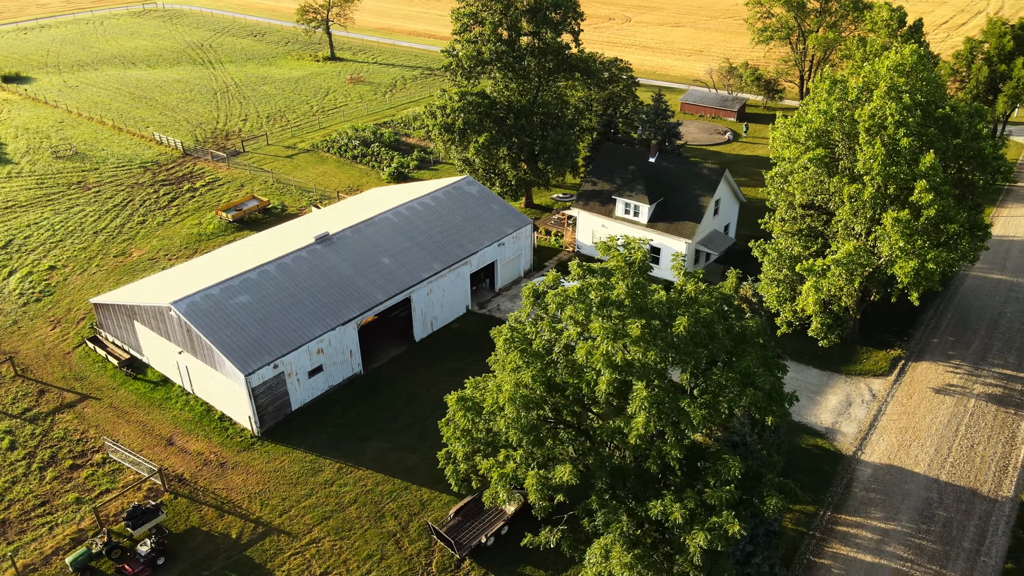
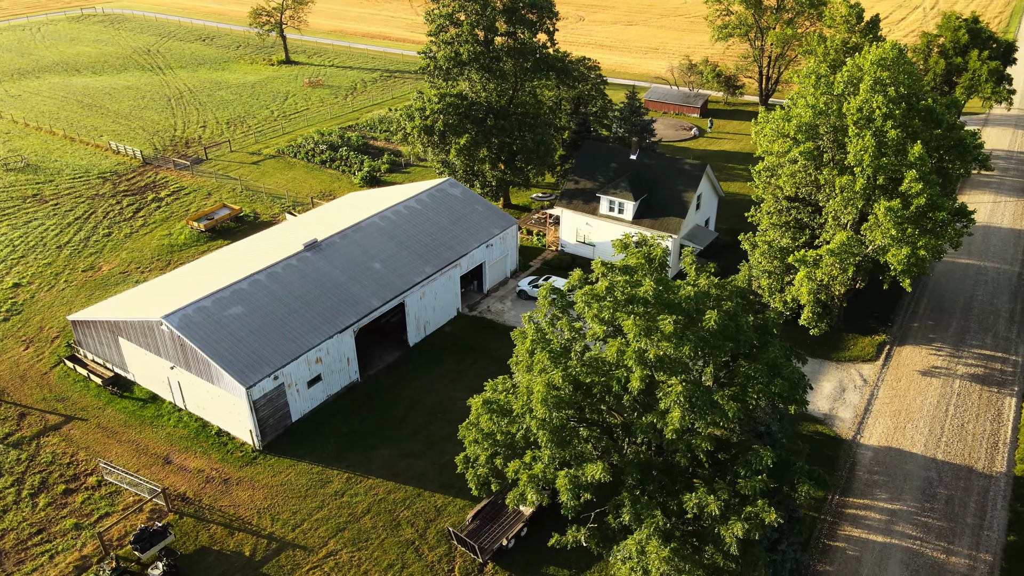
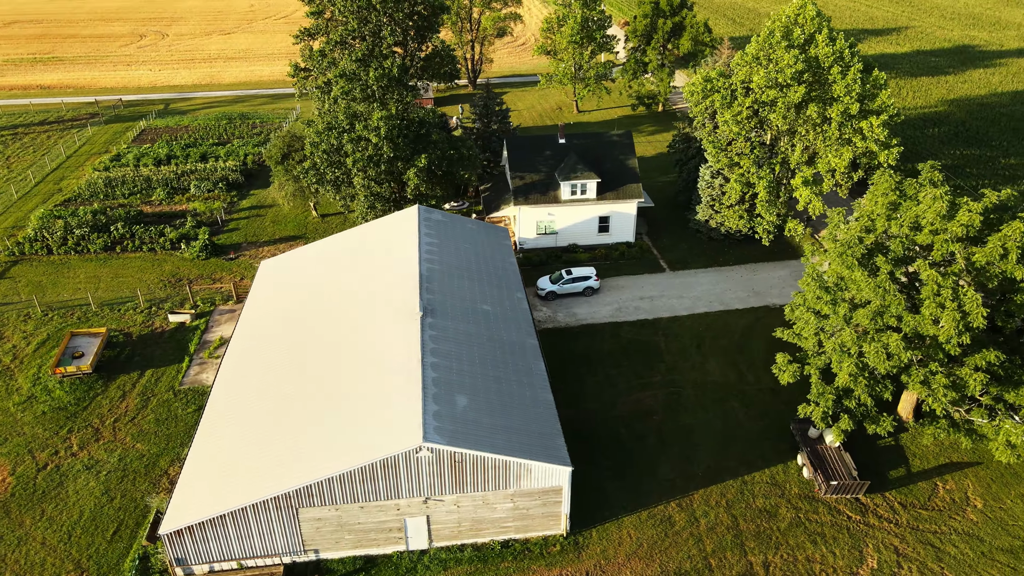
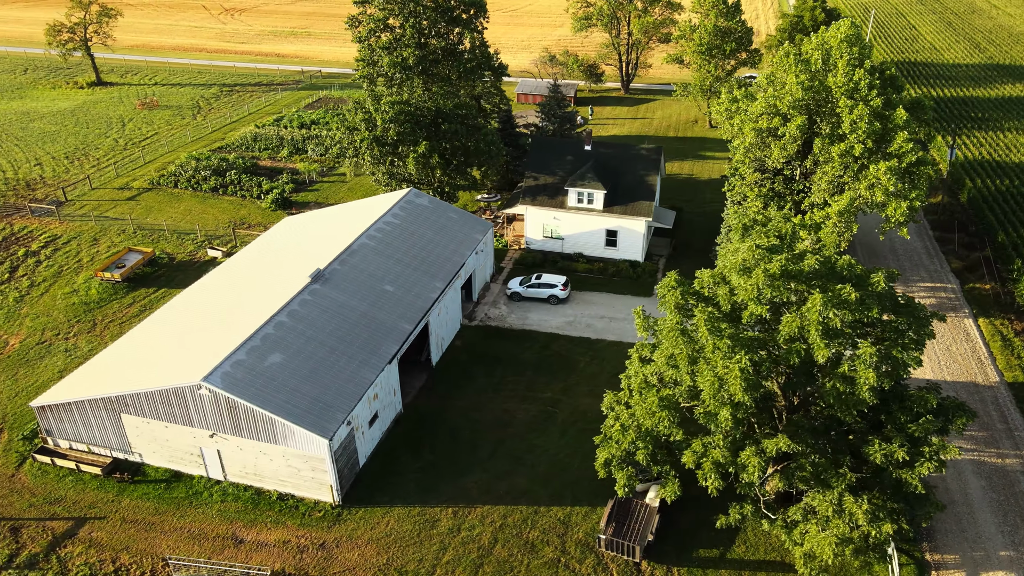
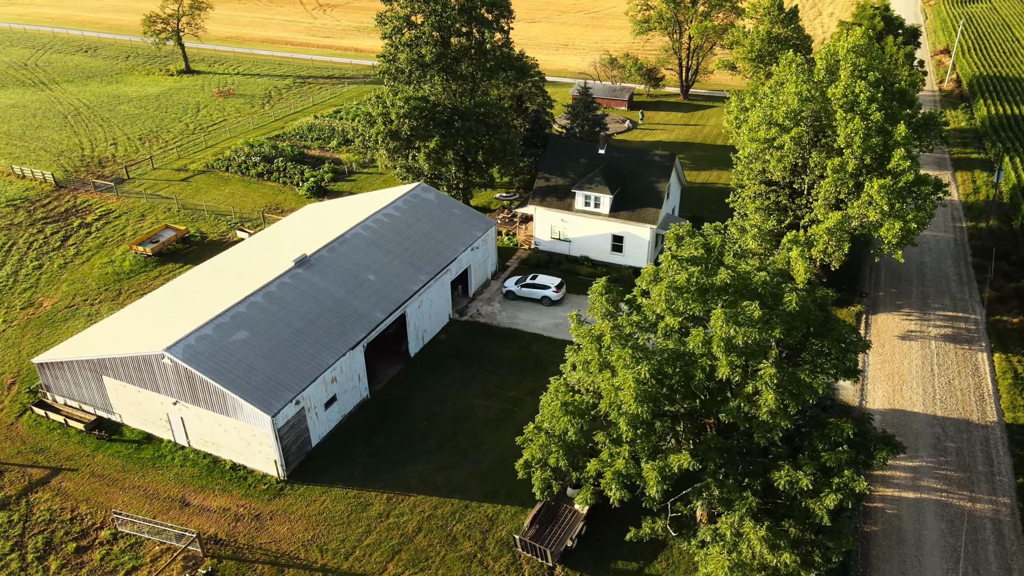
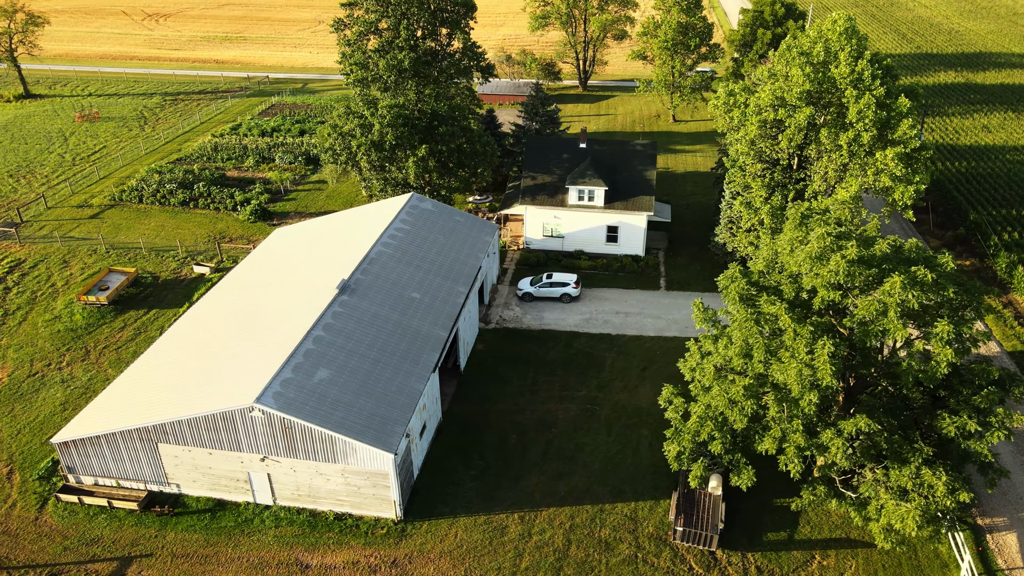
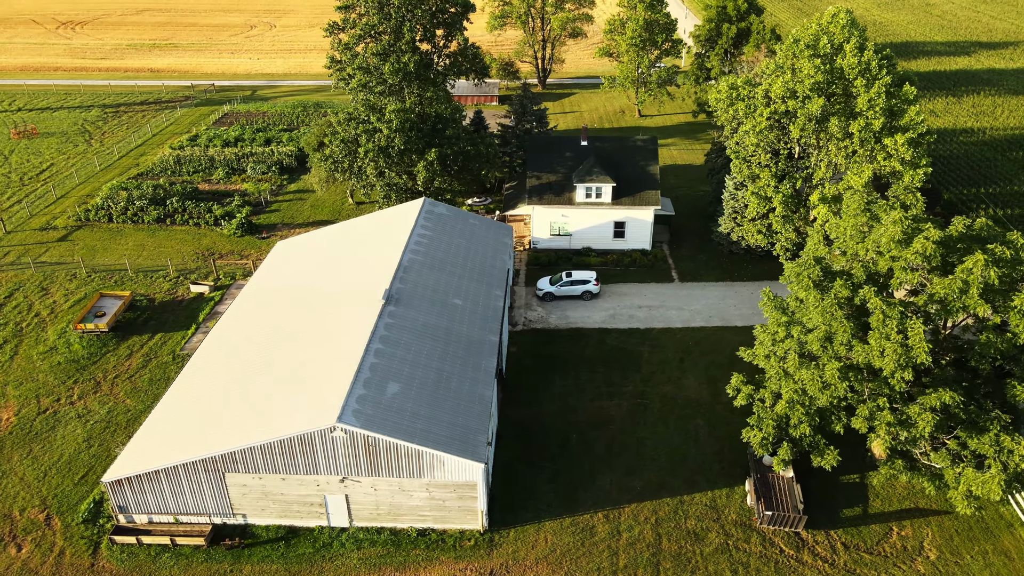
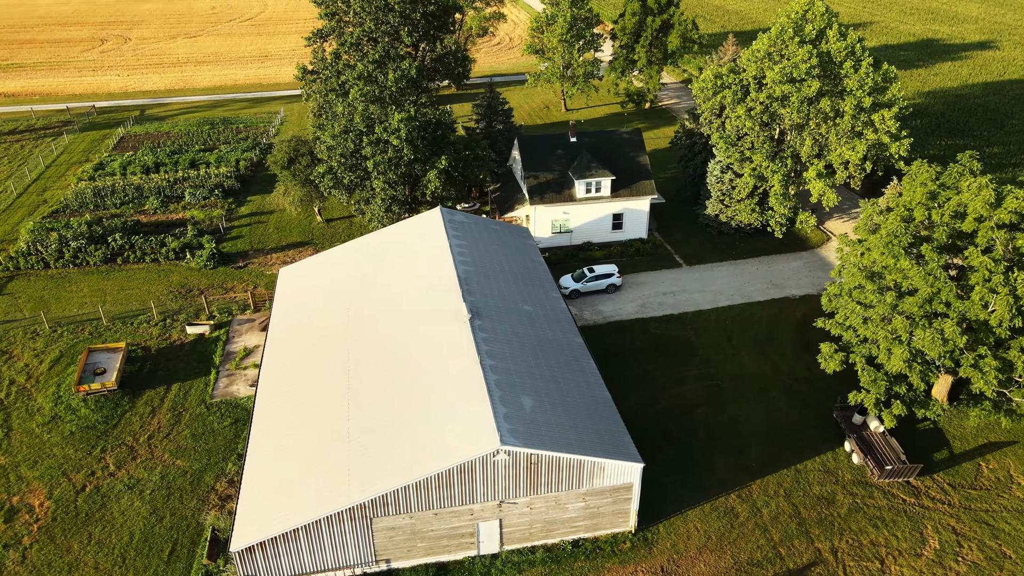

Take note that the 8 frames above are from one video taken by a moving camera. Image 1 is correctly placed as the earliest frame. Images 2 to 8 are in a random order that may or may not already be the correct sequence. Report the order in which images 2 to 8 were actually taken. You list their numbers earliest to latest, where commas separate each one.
2, 5, 4, 6, 7, 3, 8
